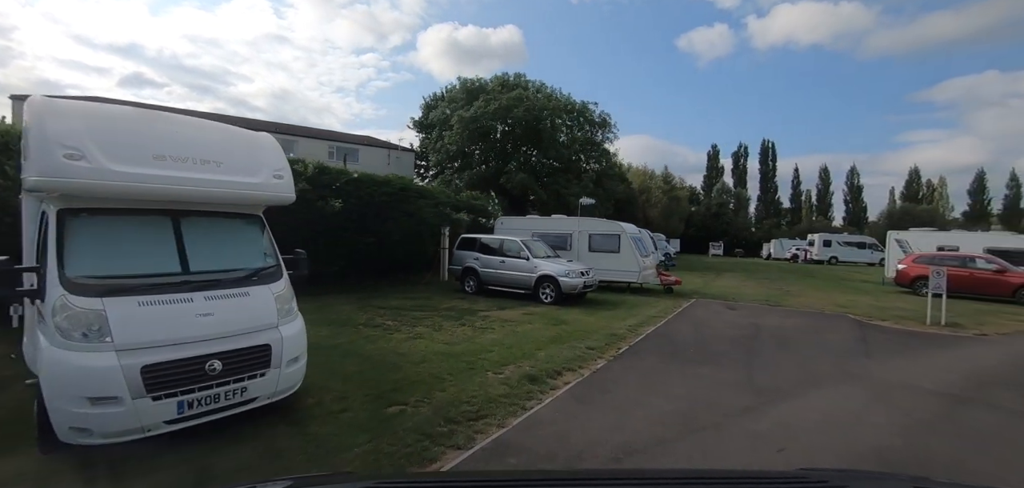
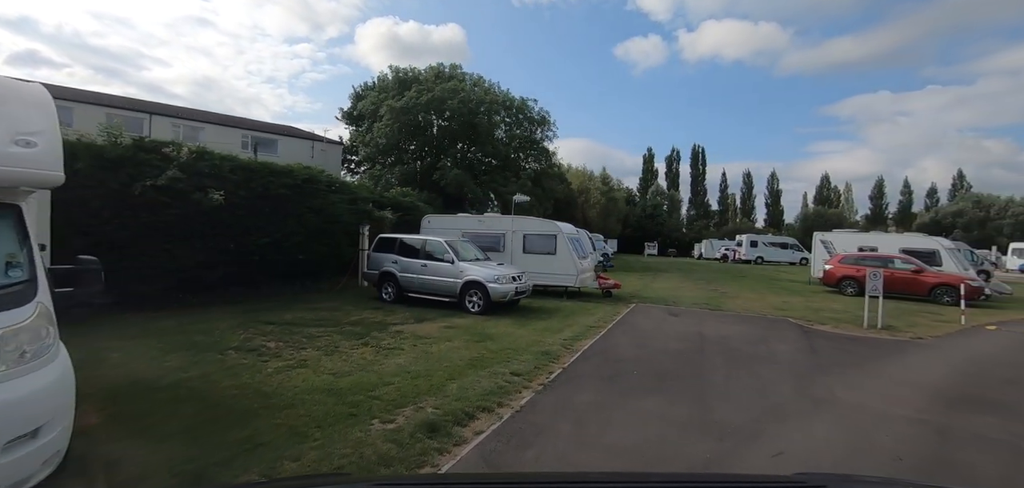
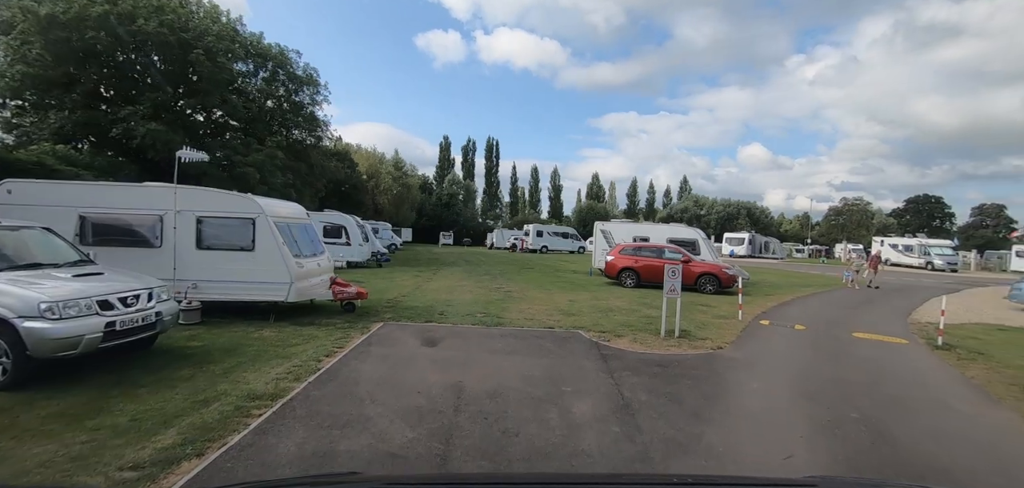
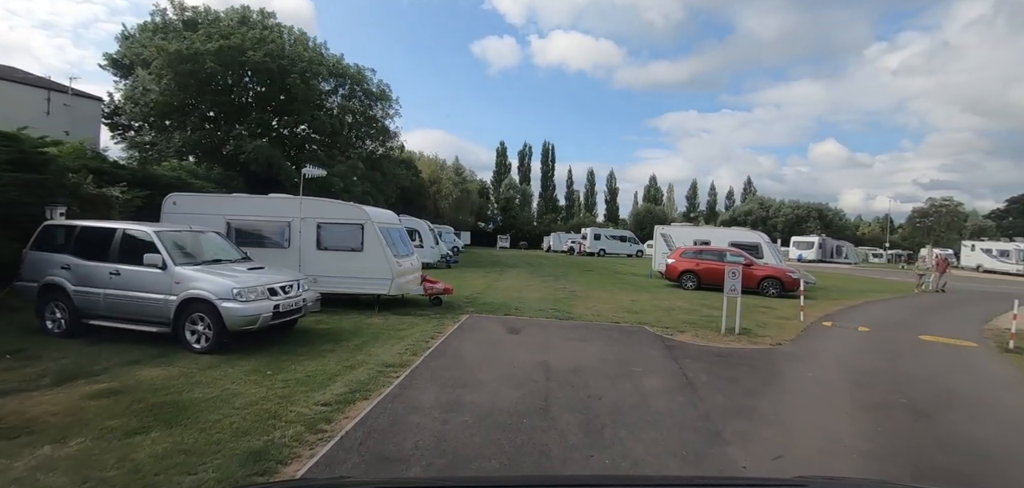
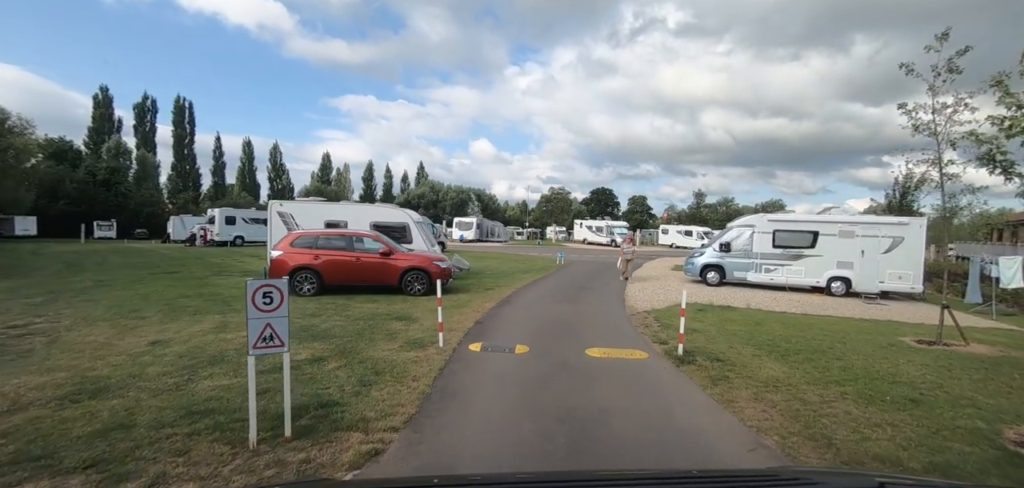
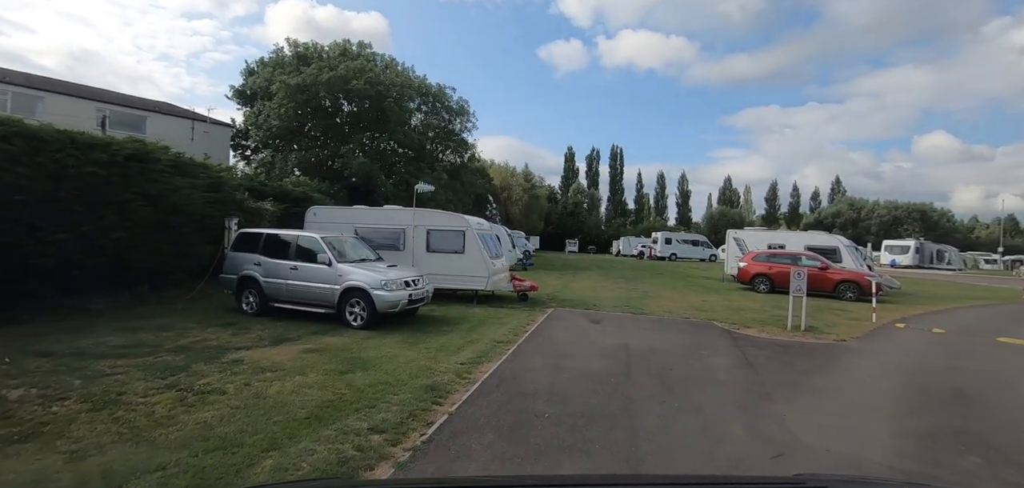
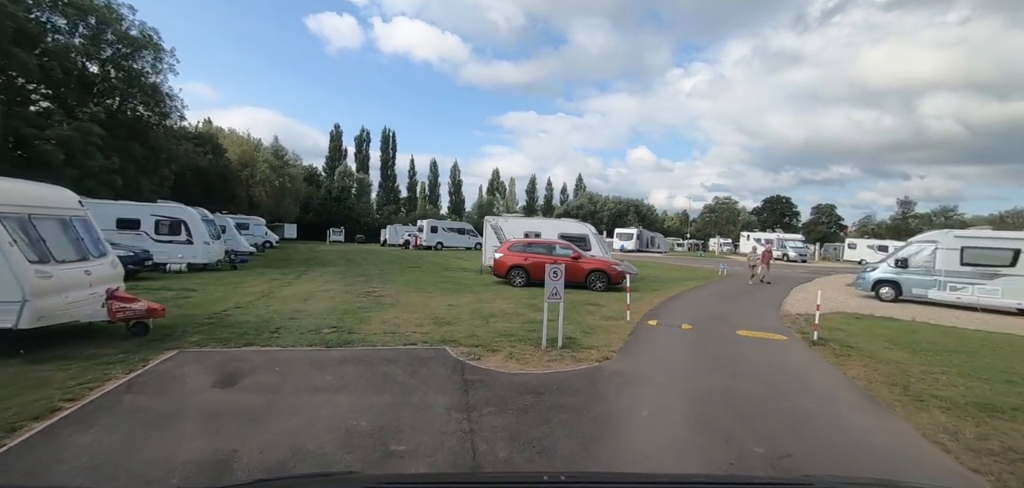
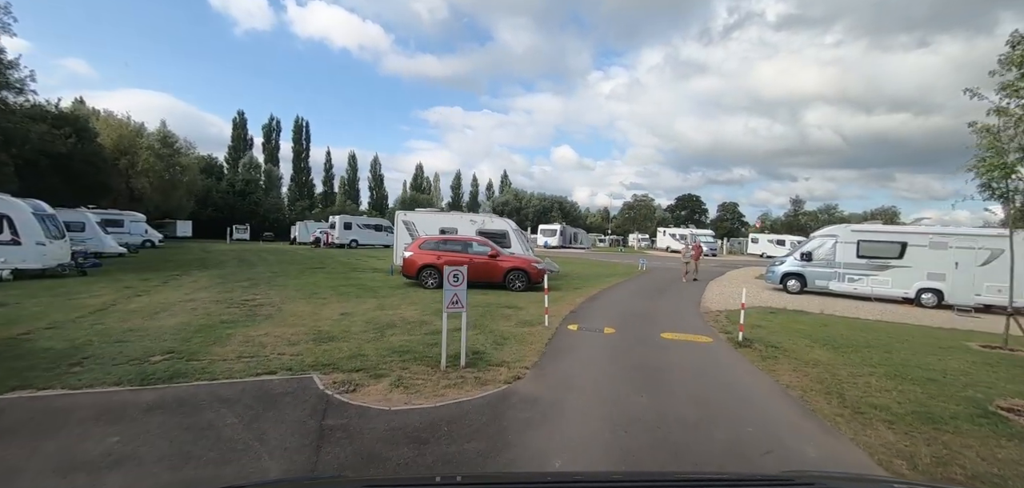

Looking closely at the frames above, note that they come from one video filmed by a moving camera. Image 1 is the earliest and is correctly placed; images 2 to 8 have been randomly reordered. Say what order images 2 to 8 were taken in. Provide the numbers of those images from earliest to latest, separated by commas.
2, 6, 4, 3, 7, 8, 5
